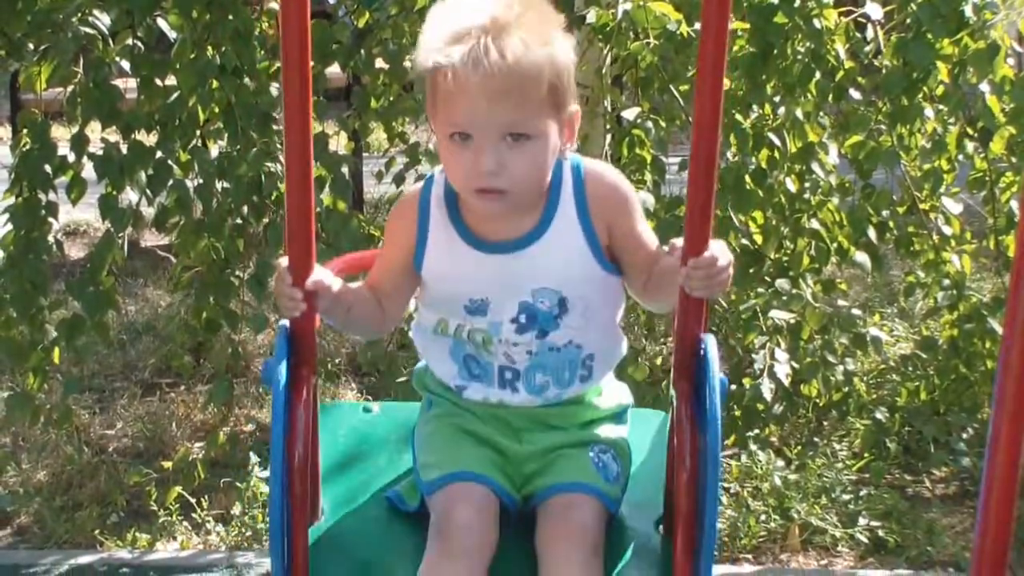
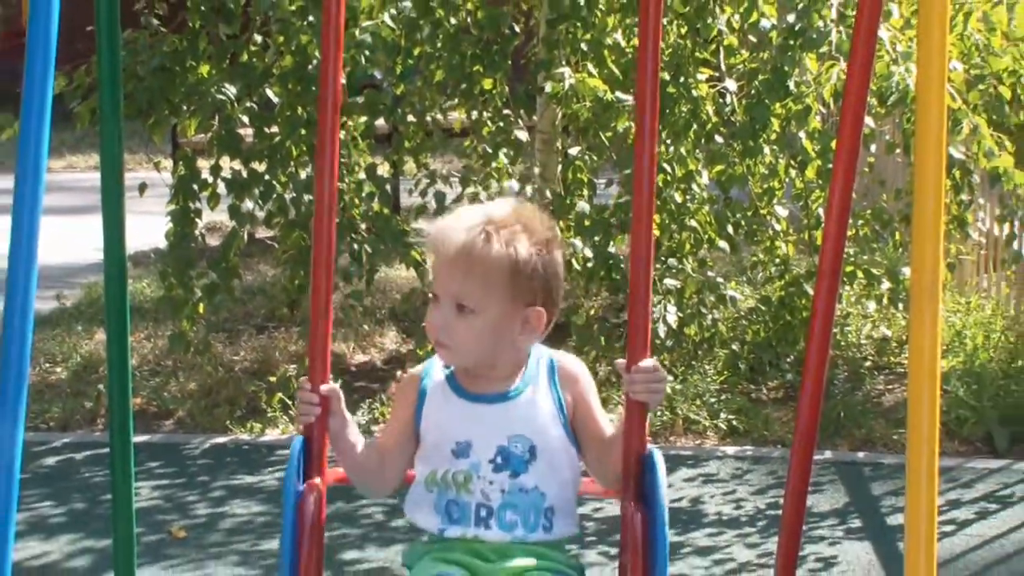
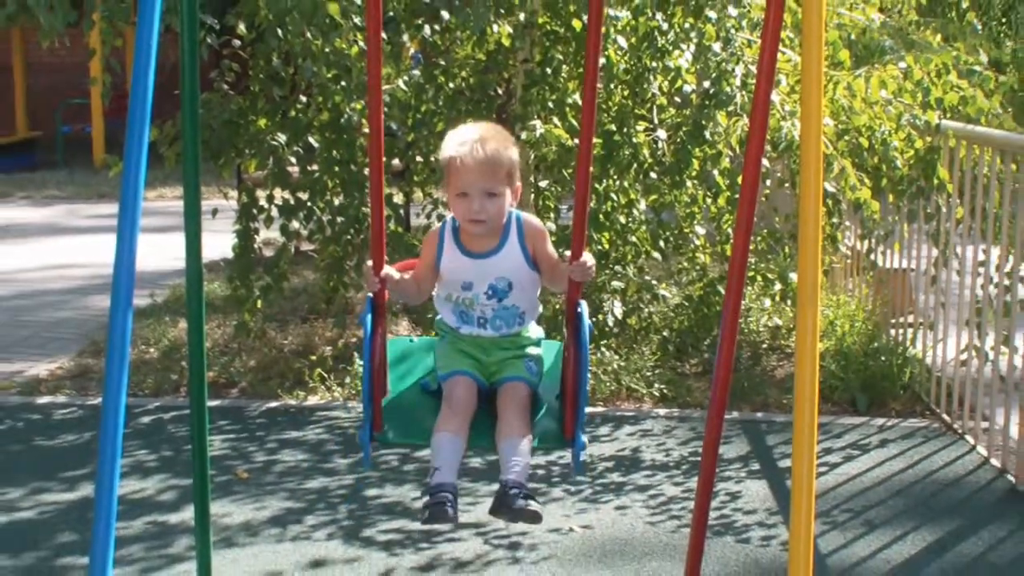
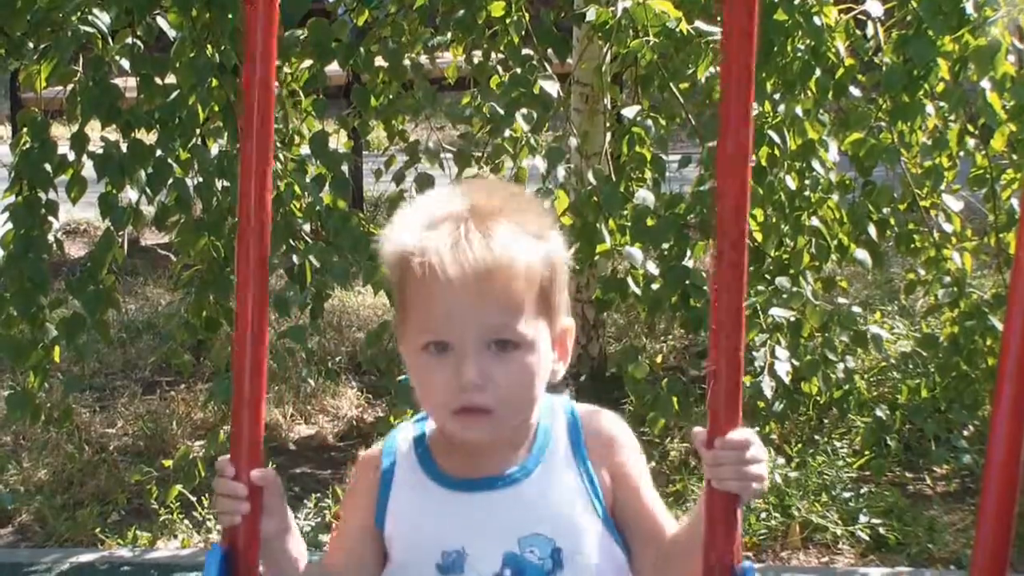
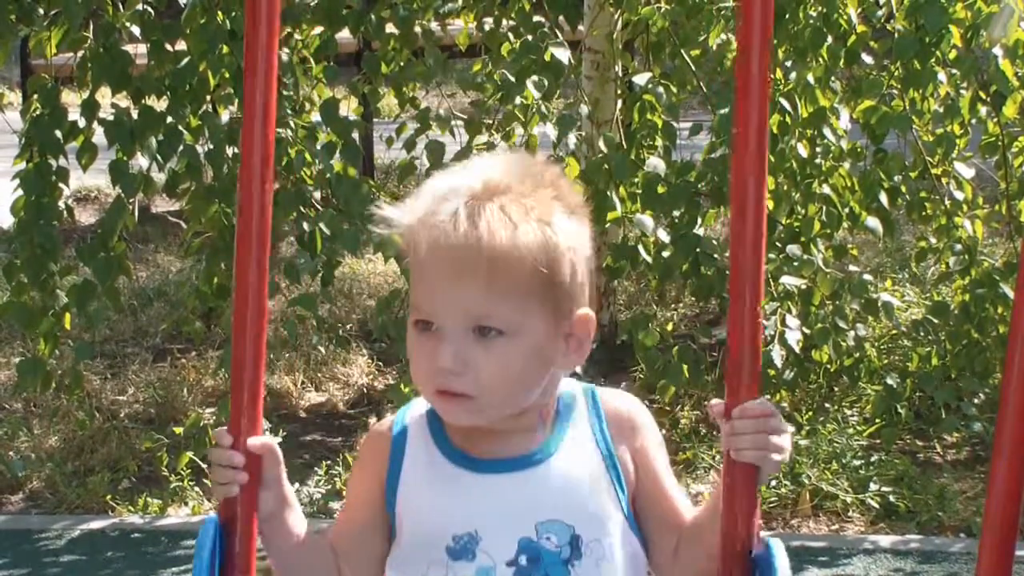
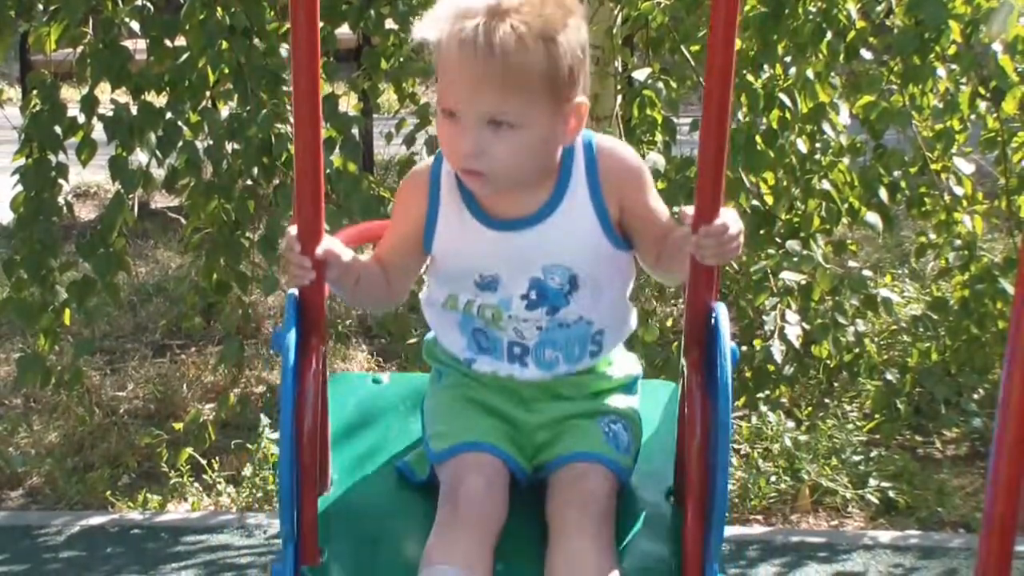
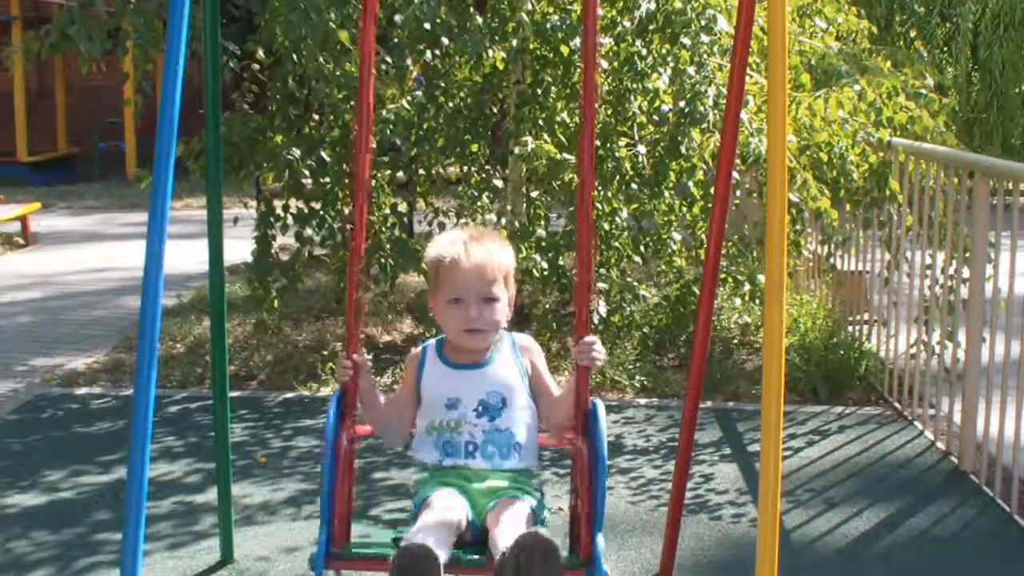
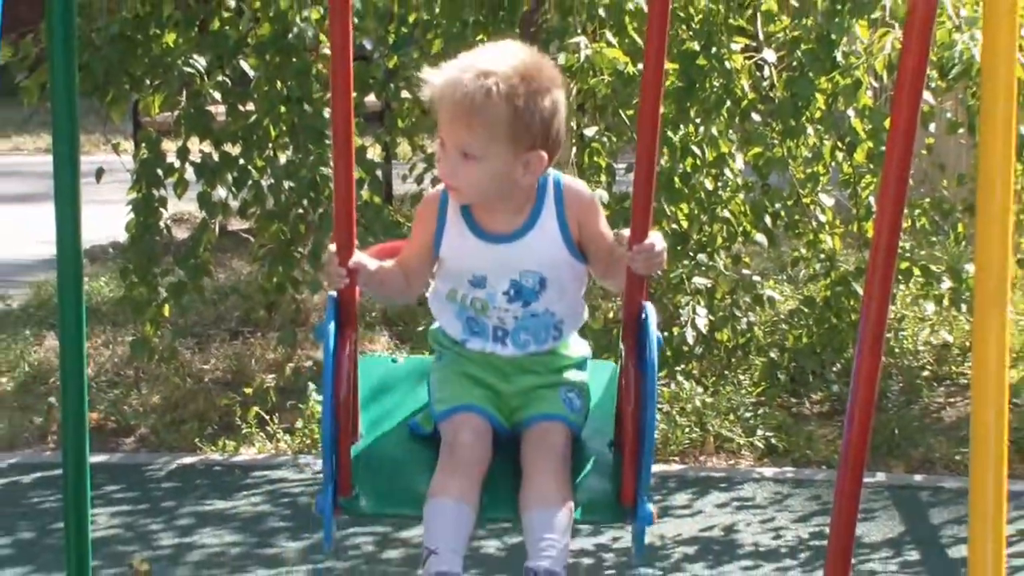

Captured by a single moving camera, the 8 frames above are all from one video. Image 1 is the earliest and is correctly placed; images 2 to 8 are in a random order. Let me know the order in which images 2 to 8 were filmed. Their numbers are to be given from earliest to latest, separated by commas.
4, 6, 5, 8, 2, 3, 7
